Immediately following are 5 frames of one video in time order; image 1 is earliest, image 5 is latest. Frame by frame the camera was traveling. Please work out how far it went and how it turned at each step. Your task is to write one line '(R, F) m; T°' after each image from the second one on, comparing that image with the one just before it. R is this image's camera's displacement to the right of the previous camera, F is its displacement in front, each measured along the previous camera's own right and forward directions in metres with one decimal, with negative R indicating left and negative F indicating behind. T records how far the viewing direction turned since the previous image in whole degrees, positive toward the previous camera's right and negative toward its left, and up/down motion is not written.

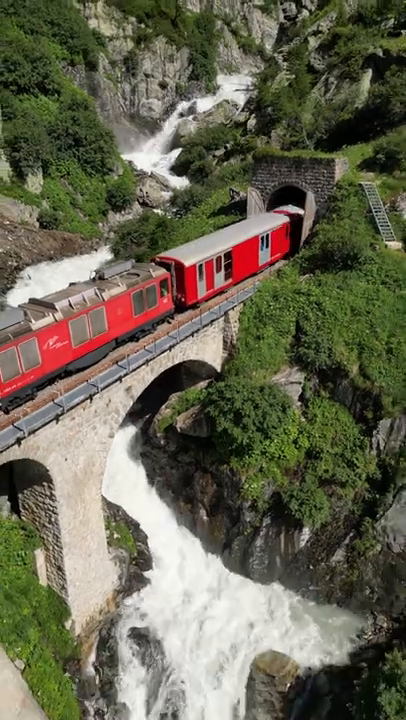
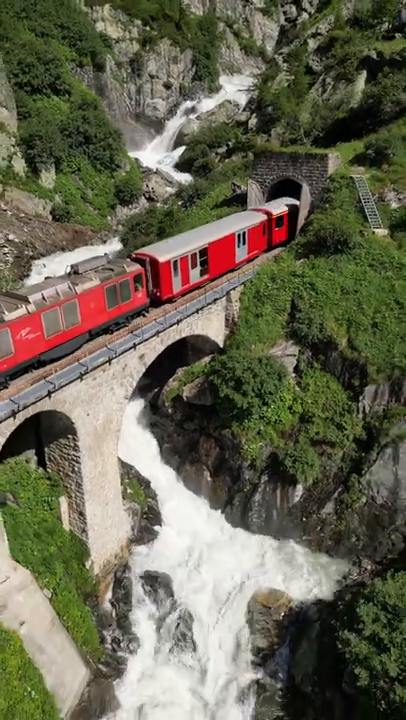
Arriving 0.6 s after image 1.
(-0.1, -2.0) m; 0°
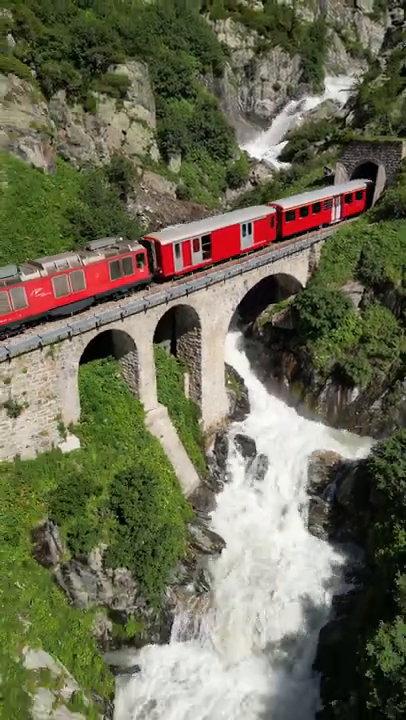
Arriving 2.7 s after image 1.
(+0.3, -7.6) m; -10°
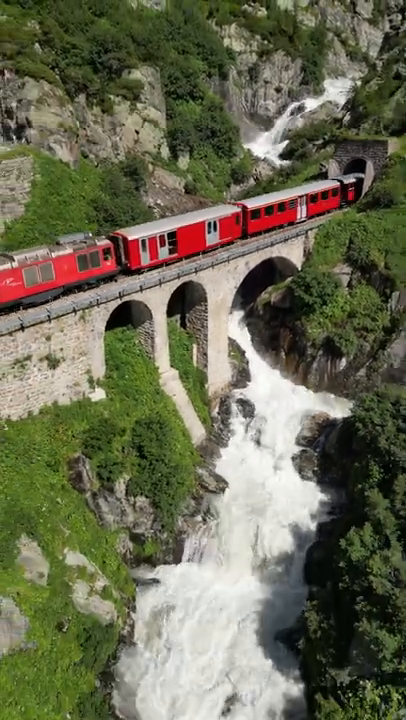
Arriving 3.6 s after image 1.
(-0.2, -3.5) m; 0°
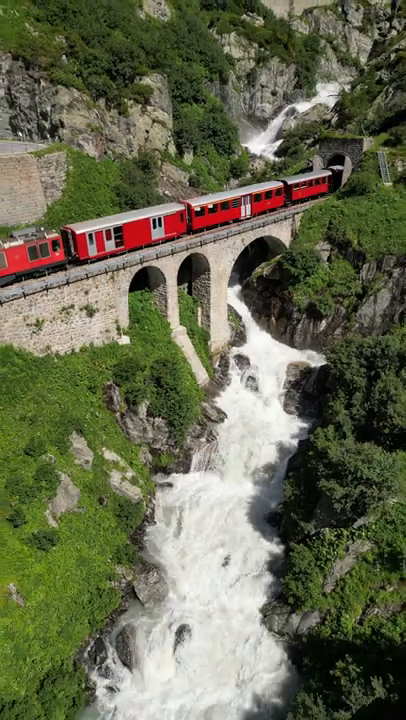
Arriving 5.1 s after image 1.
(-0.2, -5.9) m; 0°
